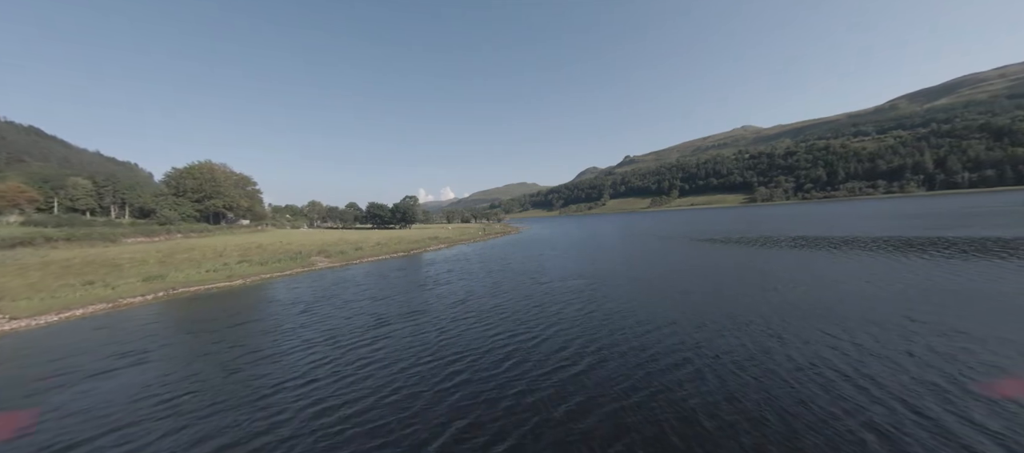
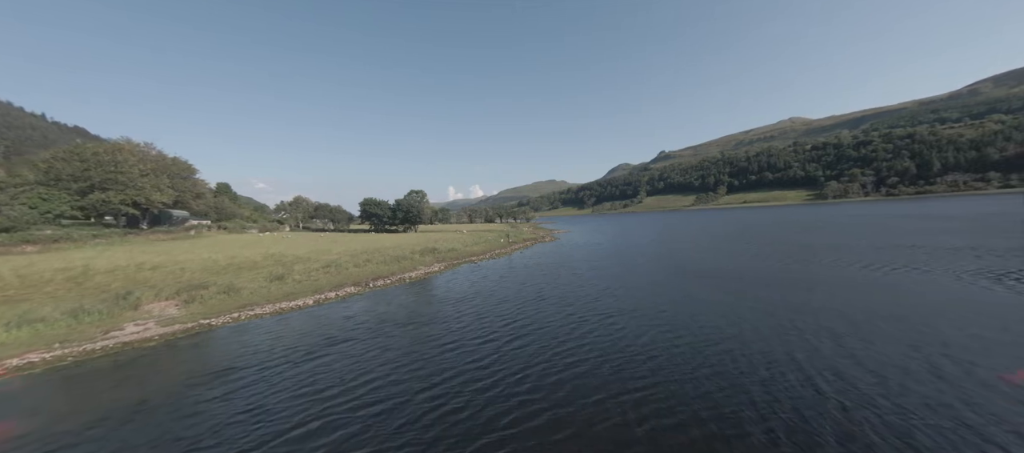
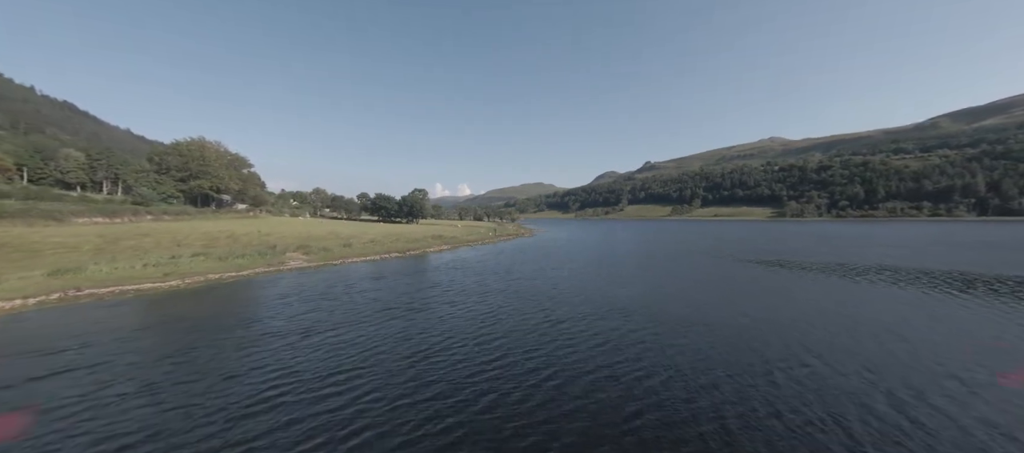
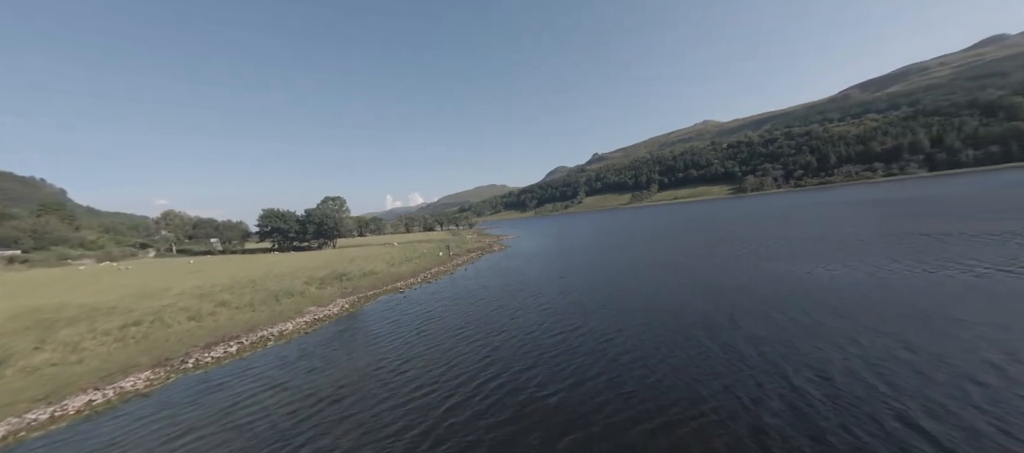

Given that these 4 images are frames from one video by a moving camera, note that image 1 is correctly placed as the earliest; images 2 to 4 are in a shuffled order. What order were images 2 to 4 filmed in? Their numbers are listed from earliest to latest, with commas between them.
3, 2, 4
